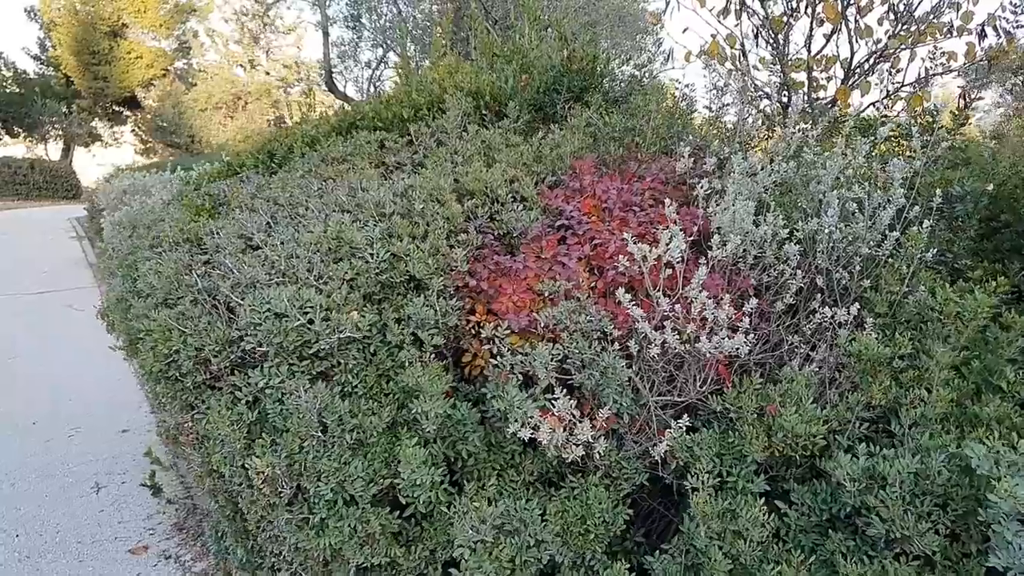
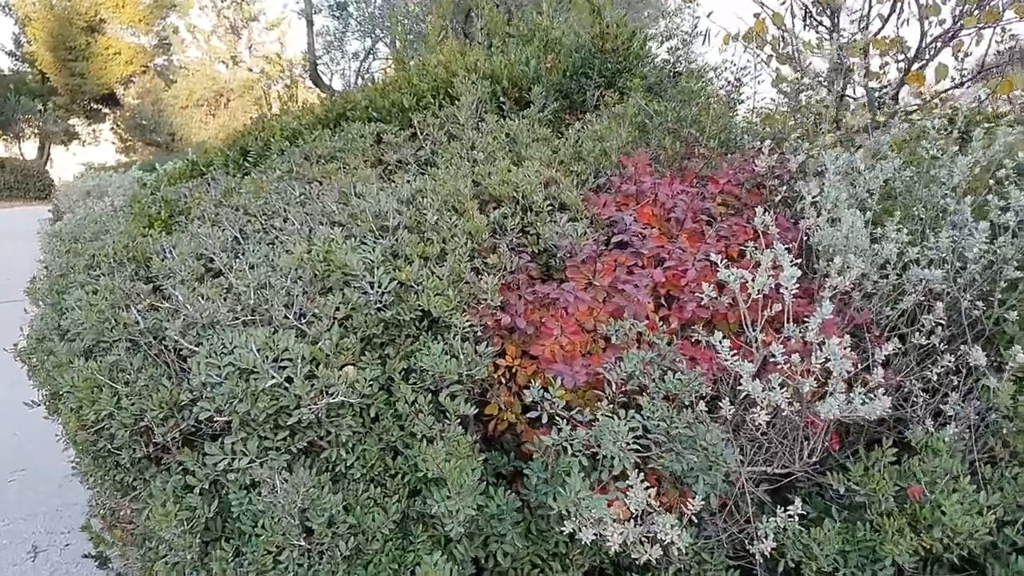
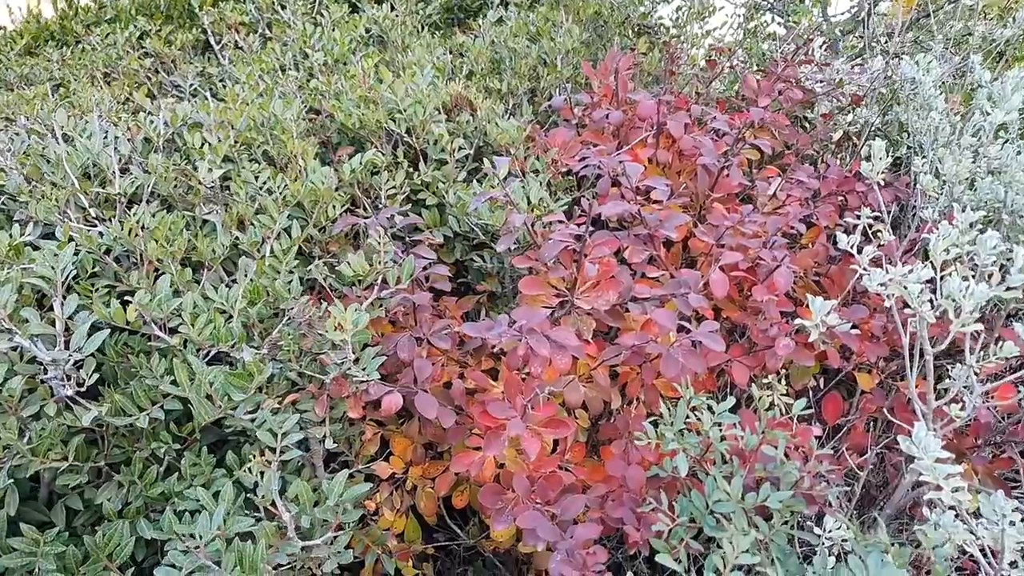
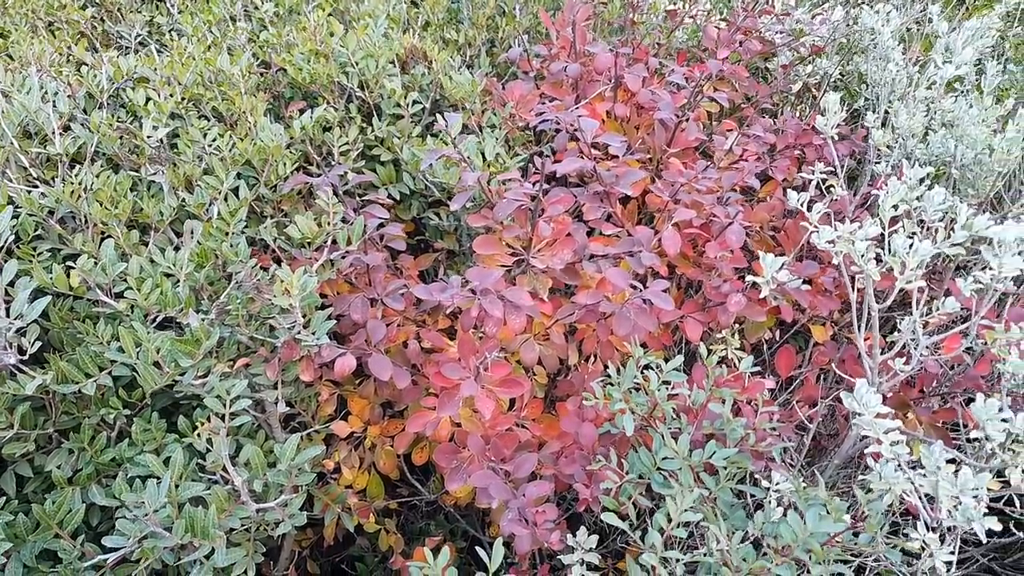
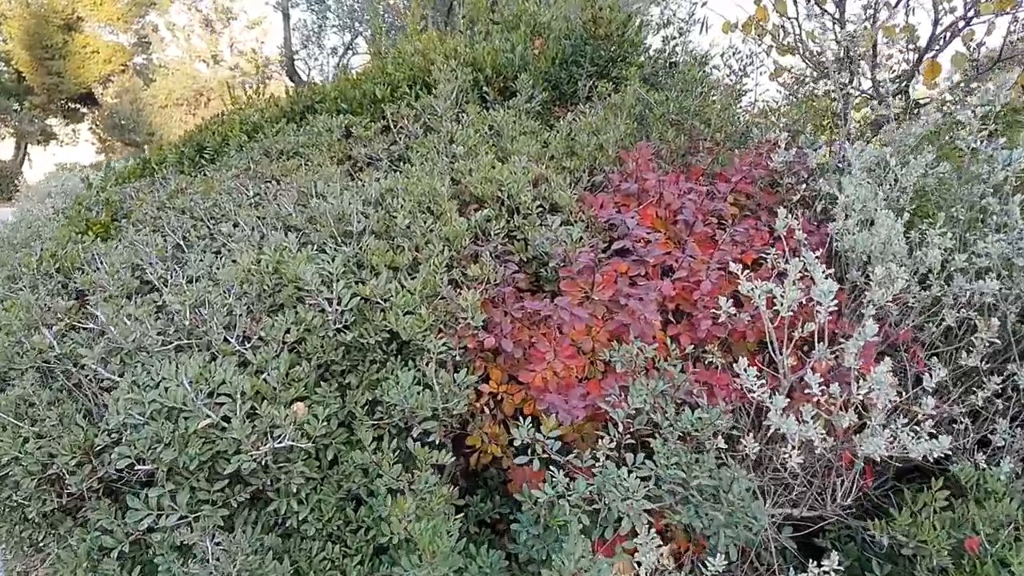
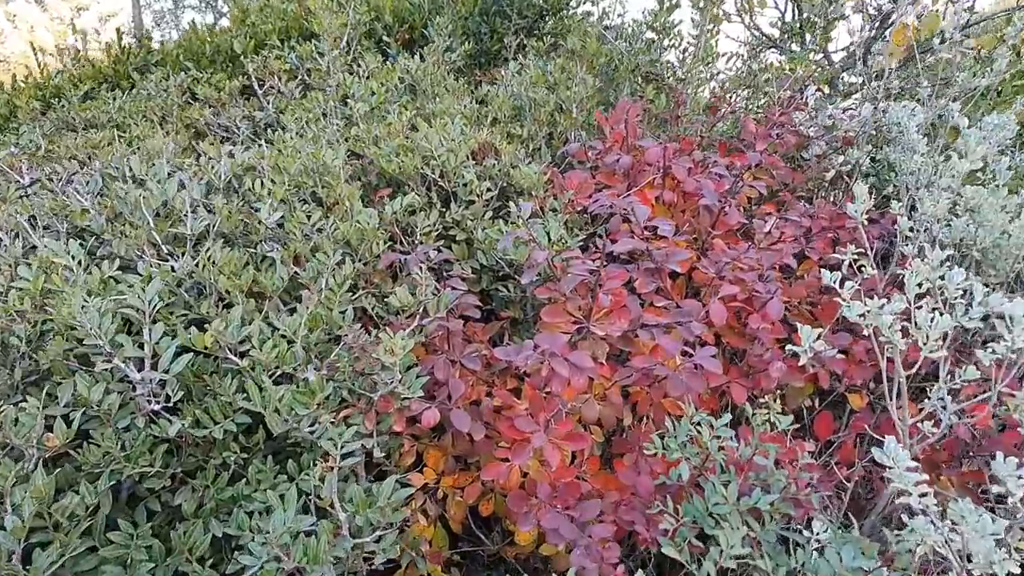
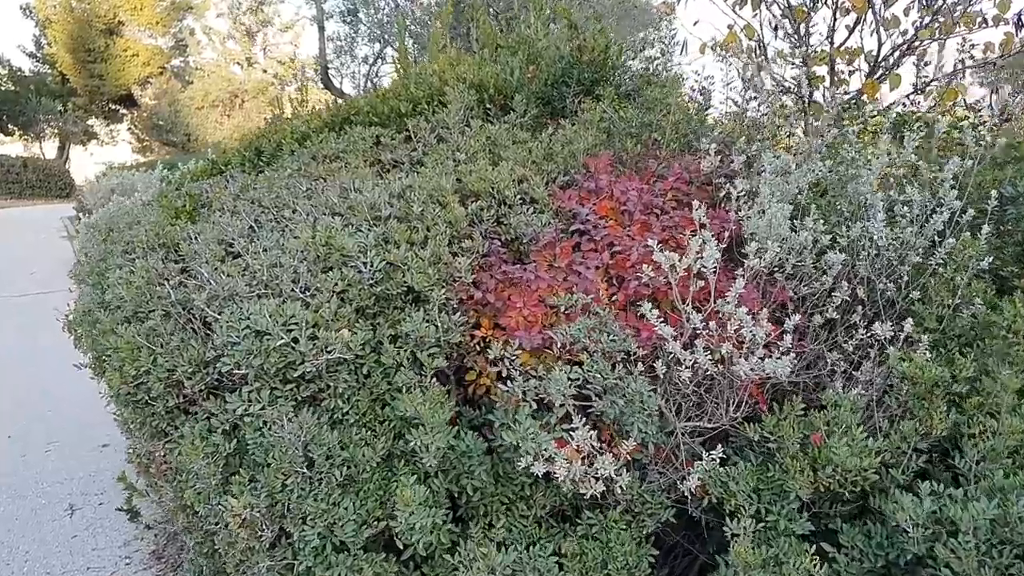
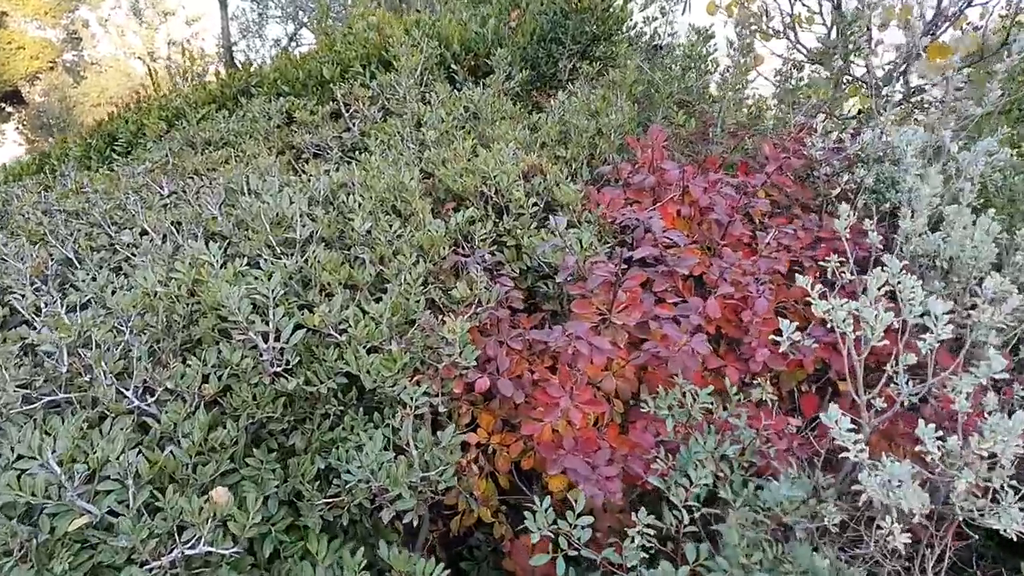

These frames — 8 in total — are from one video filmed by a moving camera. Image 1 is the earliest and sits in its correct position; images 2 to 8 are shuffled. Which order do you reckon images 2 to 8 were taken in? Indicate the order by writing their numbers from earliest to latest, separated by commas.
7, 2, 5, 8, 6, 3, 4
